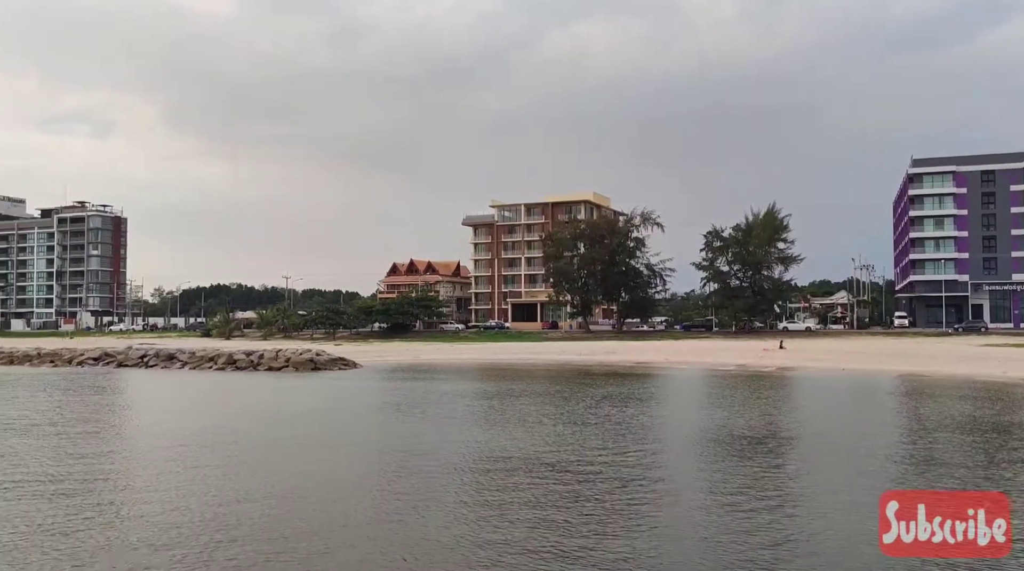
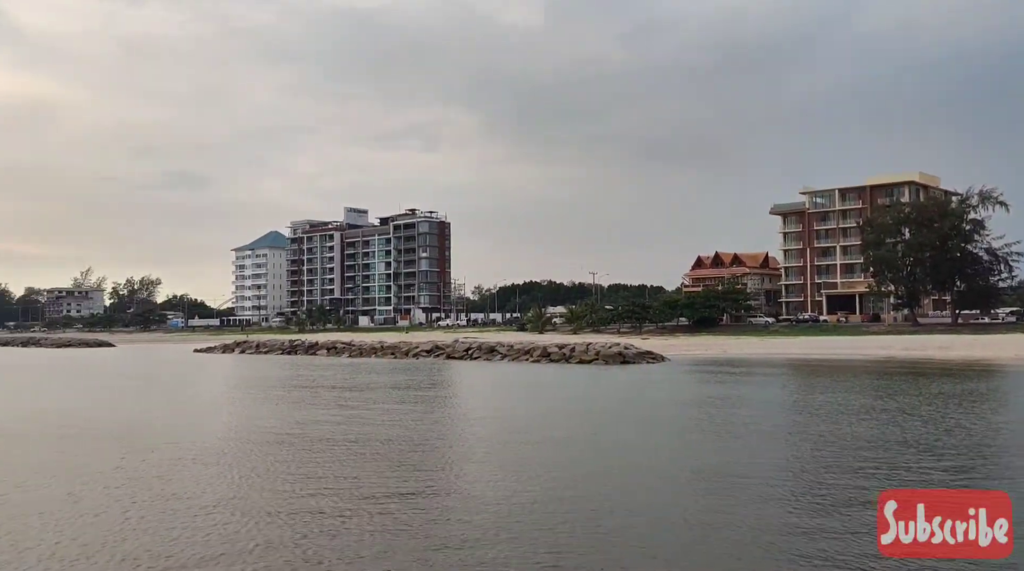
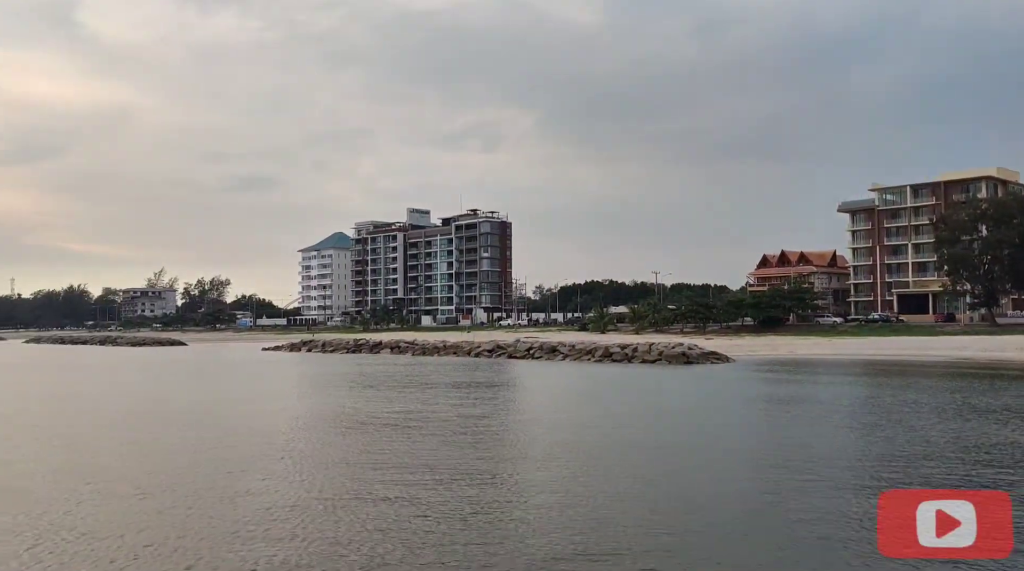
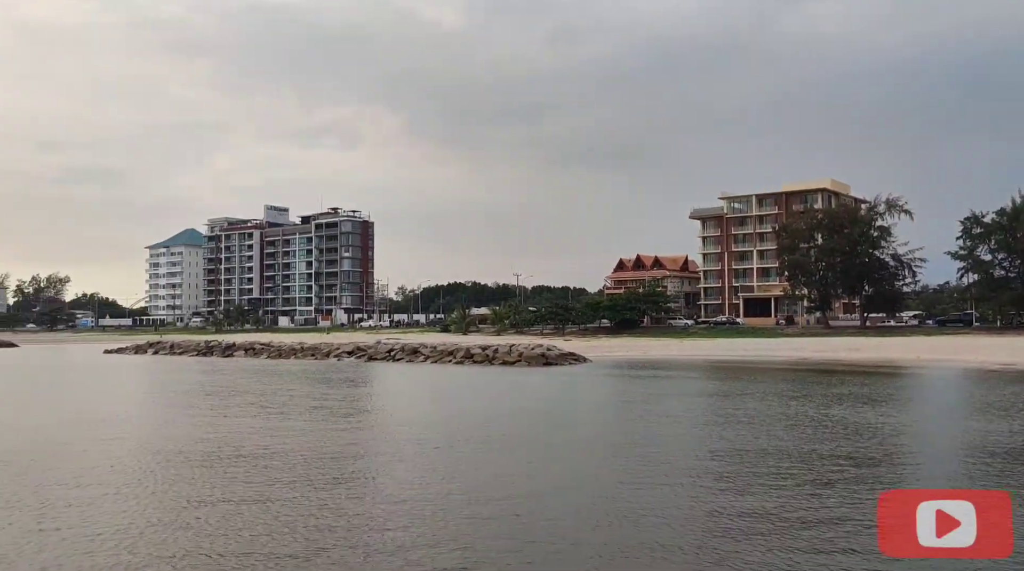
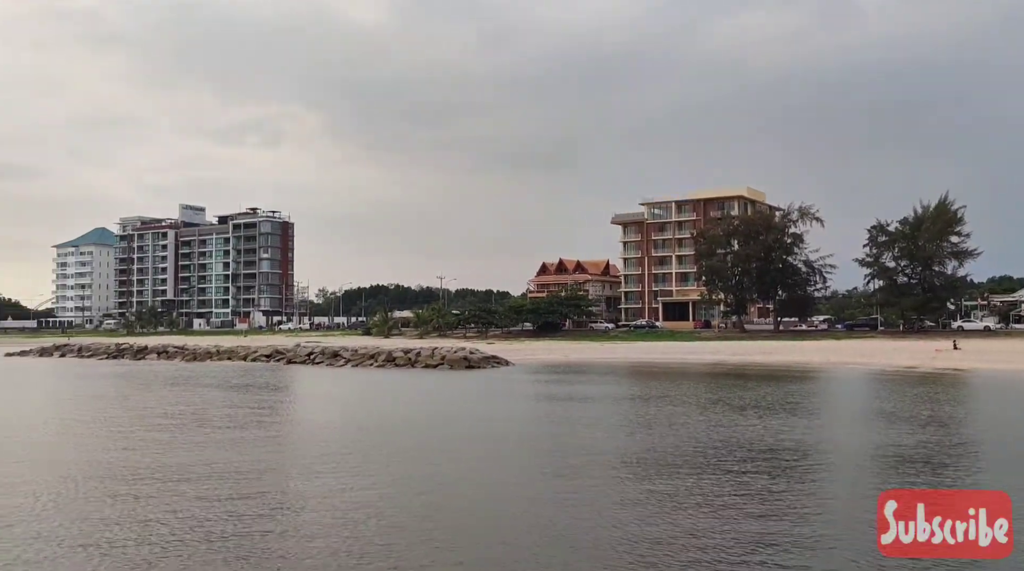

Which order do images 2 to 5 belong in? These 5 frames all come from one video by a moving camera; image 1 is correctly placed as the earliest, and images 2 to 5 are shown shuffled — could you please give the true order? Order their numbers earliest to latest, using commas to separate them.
5, 4, 2, 3
